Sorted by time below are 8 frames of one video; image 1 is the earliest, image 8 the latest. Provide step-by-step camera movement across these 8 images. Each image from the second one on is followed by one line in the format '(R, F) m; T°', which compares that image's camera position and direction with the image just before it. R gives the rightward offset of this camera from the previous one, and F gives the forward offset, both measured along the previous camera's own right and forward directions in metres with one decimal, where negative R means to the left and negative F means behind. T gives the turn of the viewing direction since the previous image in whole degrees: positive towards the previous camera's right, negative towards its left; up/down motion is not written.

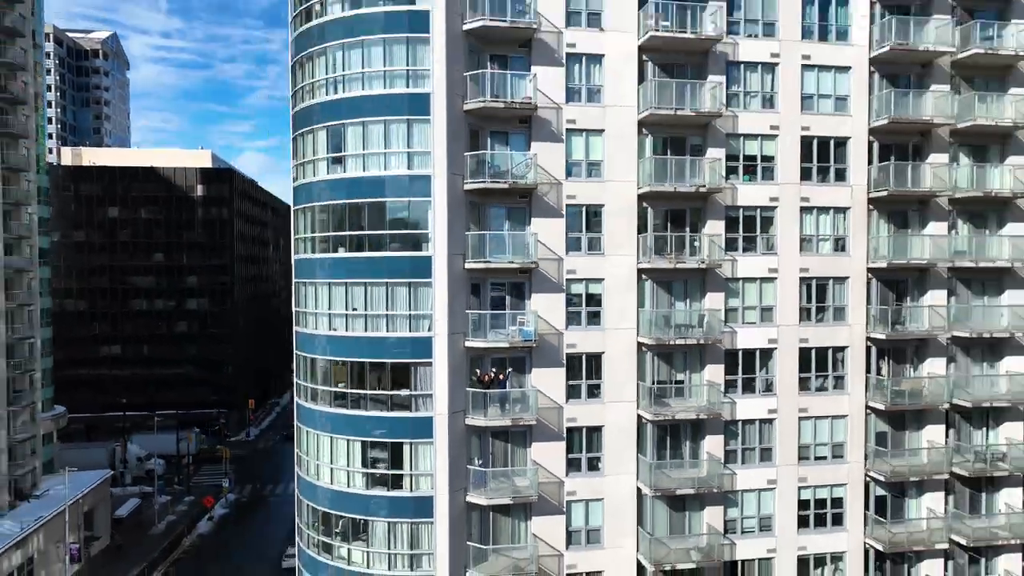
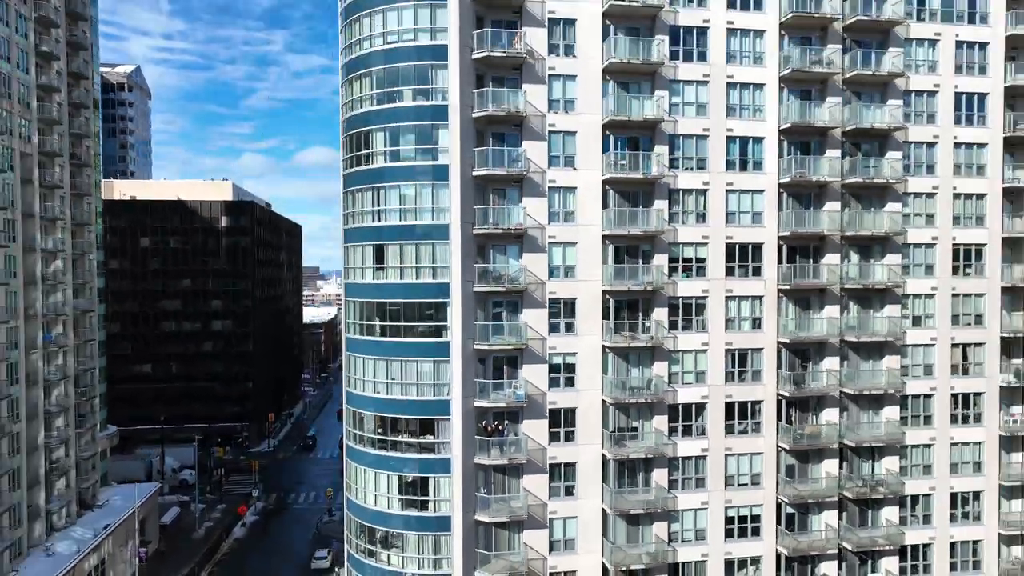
(+0.2, -7.7) m; 0°
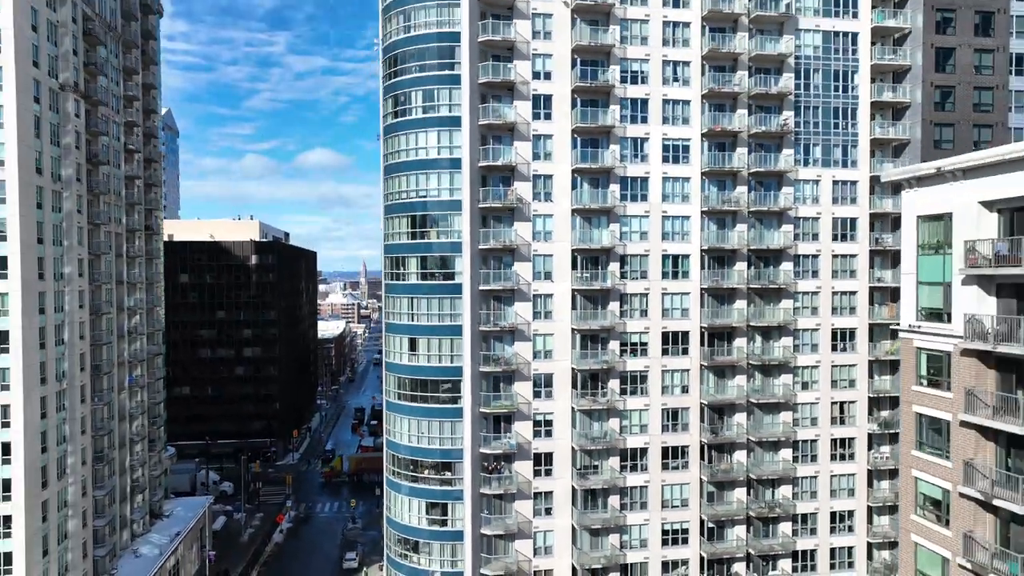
(+0.3, -11.8) m; 0°
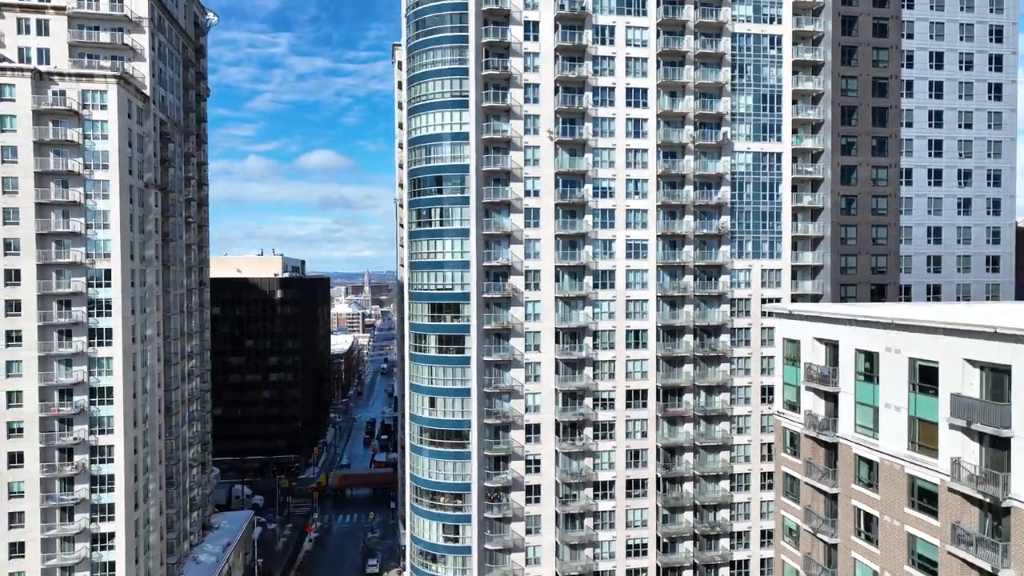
(+0.3, -12.0) m; 0°
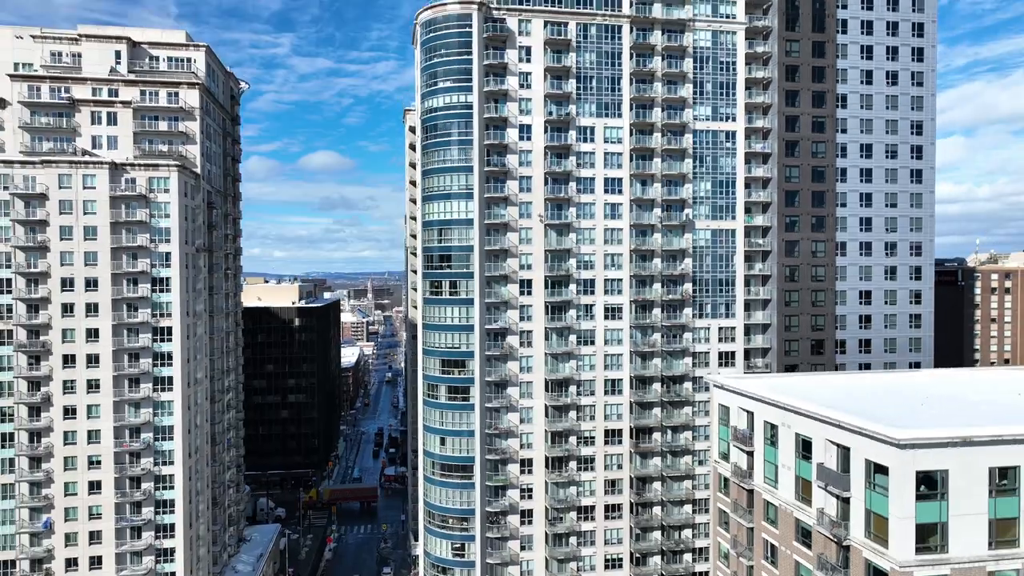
(+0.4, -10.7) m; 0°
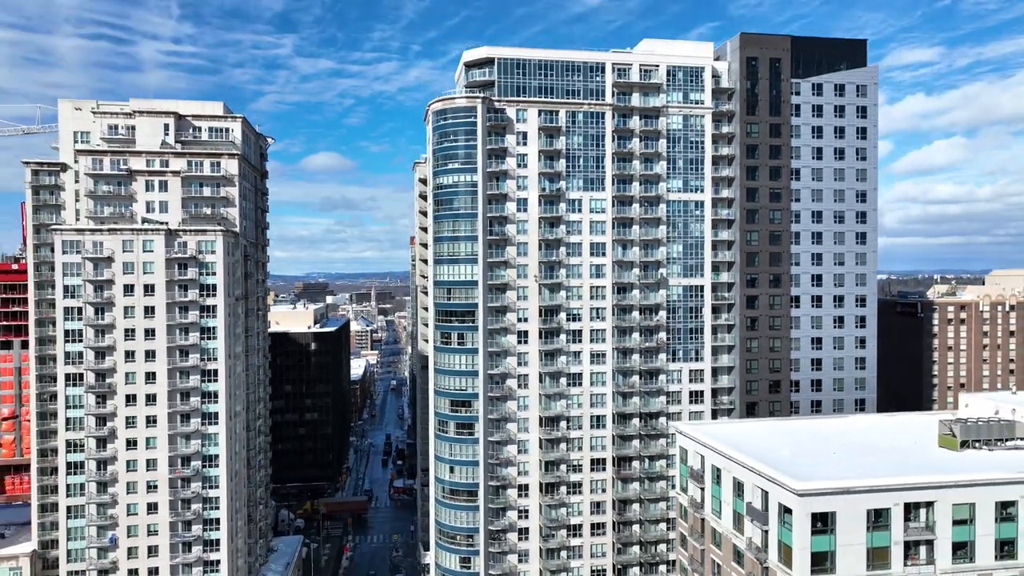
(+0.3, -10.7) m; 0°
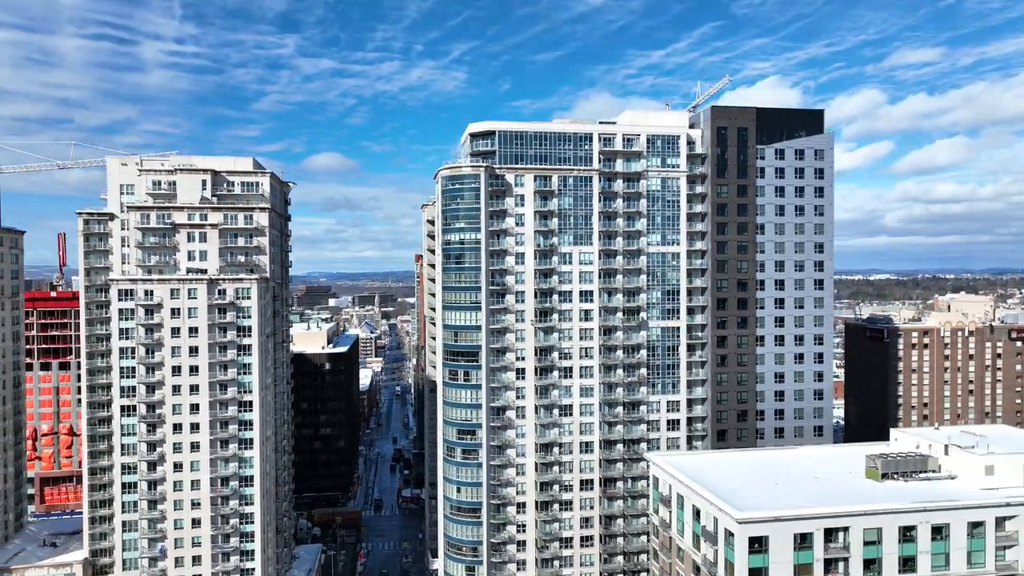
(+0.4, -10.6) m; 0°
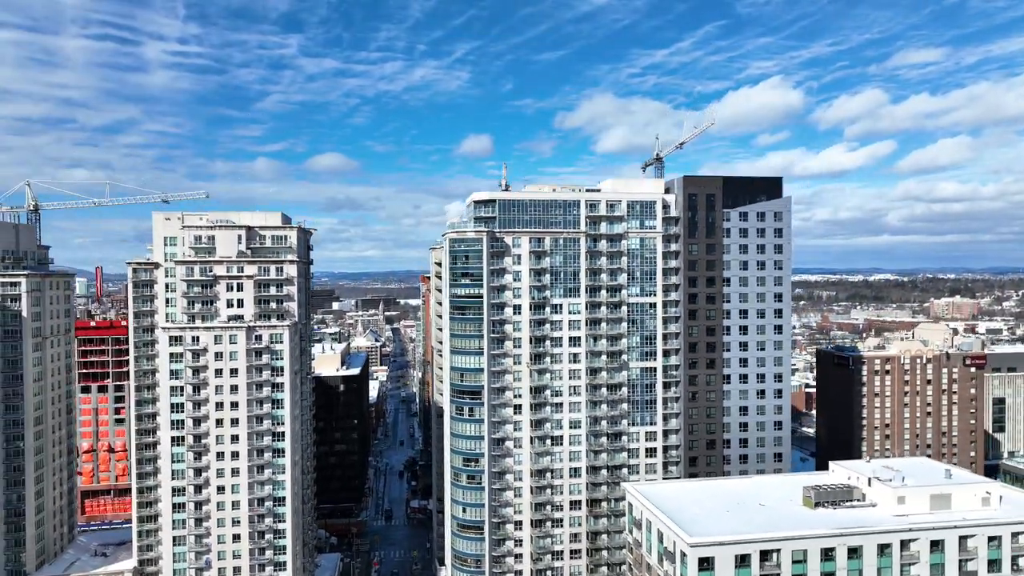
(+0.7, -13.1) m; 0°
